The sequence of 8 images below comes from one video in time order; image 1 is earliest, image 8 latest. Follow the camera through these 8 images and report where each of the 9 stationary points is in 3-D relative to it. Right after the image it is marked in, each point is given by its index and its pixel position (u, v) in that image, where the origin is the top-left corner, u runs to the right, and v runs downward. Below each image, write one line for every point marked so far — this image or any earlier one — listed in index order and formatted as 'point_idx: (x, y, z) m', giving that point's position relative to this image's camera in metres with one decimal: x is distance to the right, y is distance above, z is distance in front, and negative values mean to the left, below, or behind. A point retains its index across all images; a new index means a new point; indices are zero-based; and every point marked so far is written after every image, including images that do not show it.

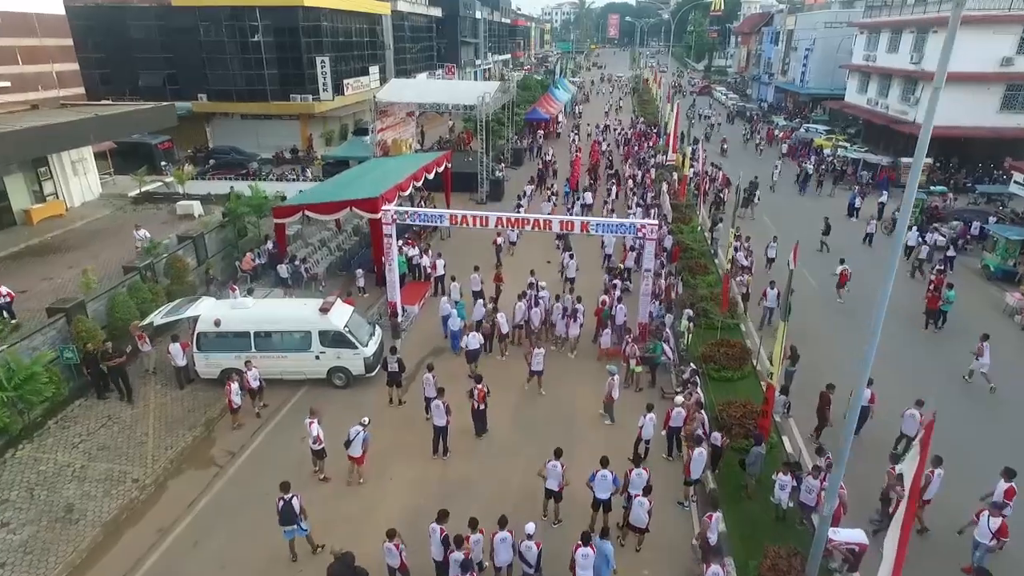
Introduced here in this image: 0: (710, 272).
0: (+6.3, +0.5, +17.6) m
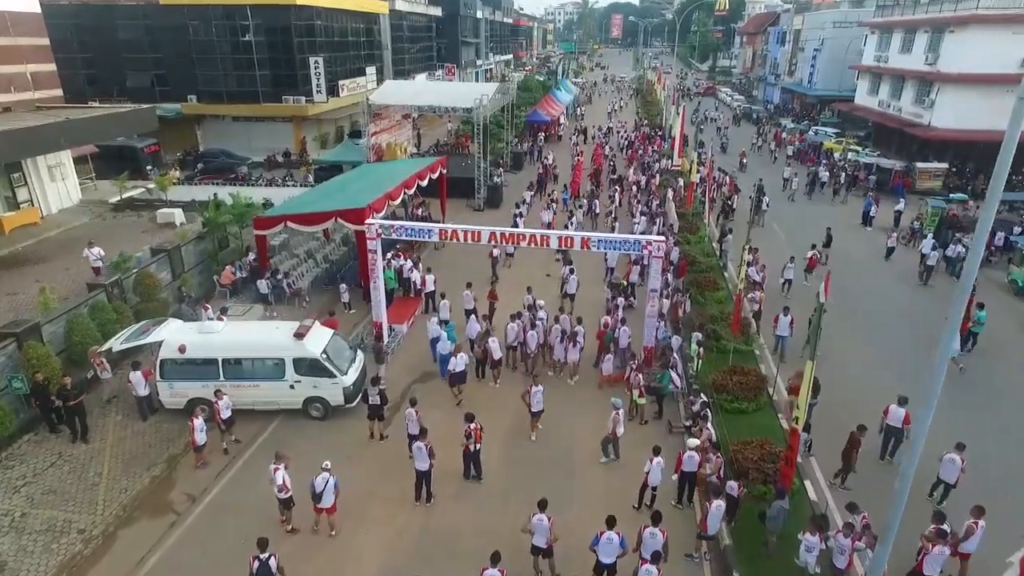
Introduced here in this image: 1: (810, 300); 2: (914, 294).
0: (+6.2, 0.0, +16.4) m
1: (+9.8, -0.4, +17.8) m
2: (+13.9, -0.2, +18.9) m
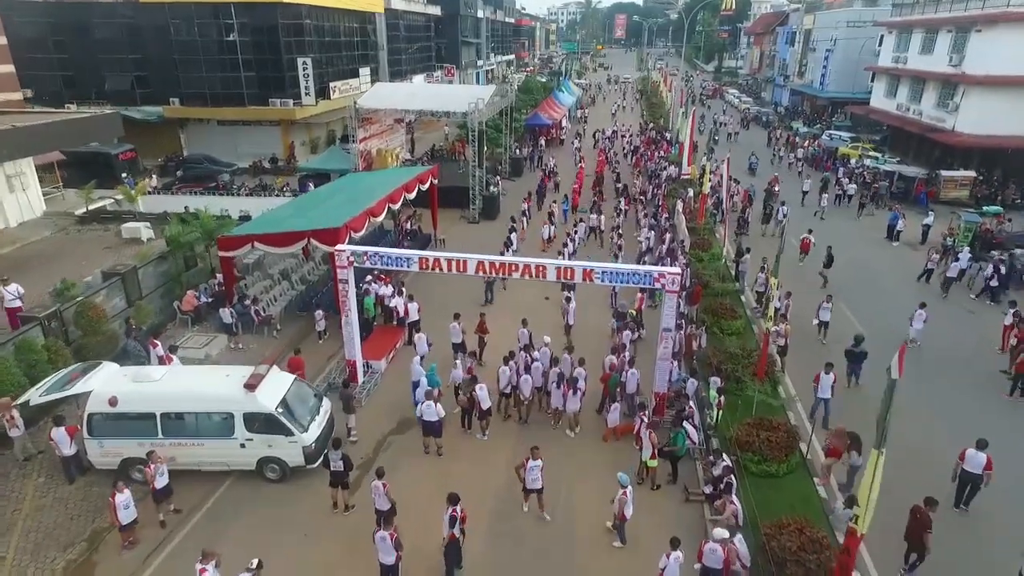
0: (+6.0, -0.8, +14.7) m
1: (+9.6, -1.2, +16.0) m
2: (+13.7, -1.0, +17.1) m
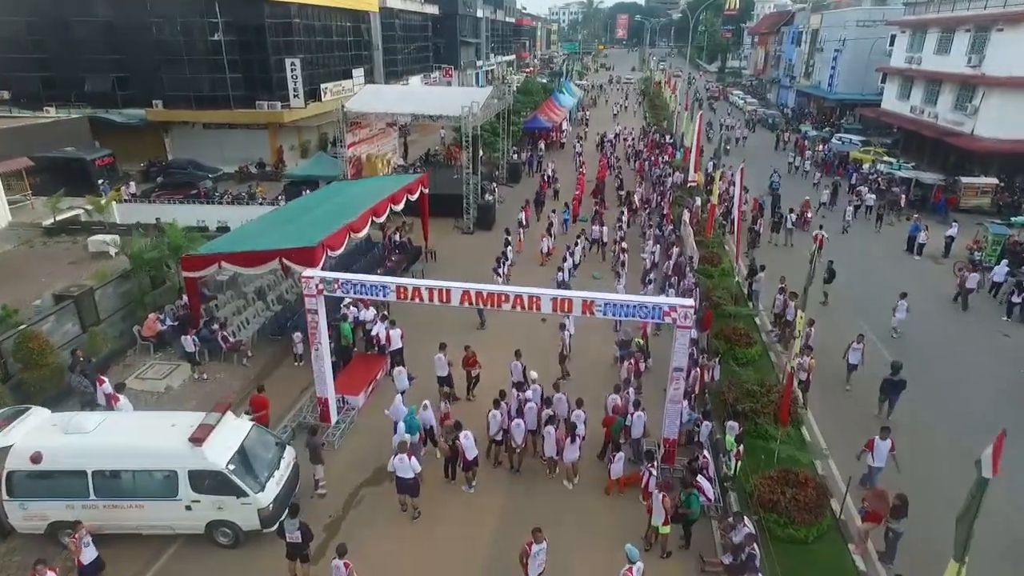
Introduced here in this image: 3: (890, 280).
0: (+5.8, -1.4, +13.3) m
1: (+9.4, -1.8, +14.6) m
2: (+13.5, -1.6, +15.7) m
3: (+13.3, +0.3, +19.3) m
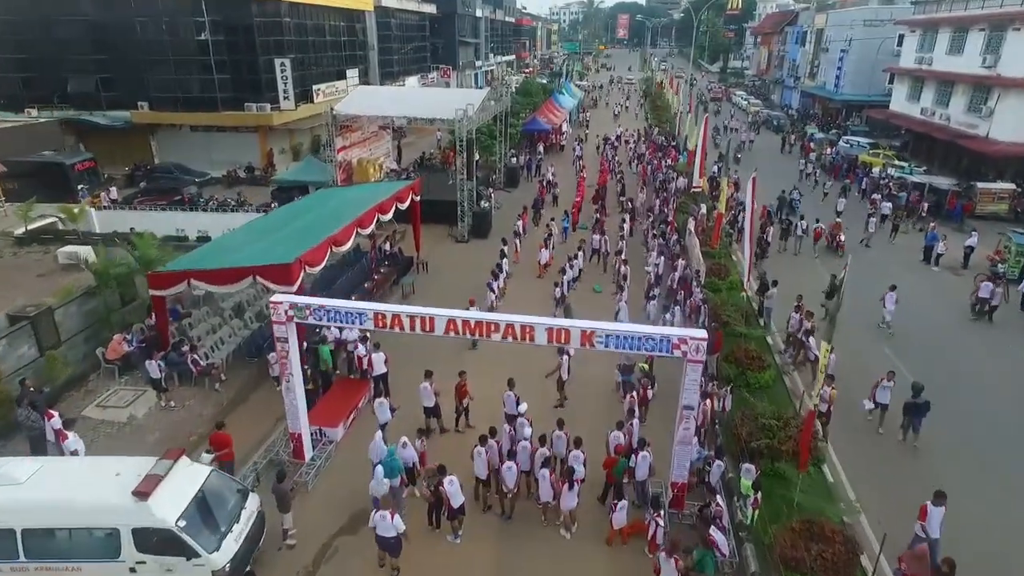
0: (+5.7, -1.8, +12.3) m
1: (+9.3, -2.2, +13.6) m
2: (+13.4, -2.0, +14.7) m
3: (+13.2, -0.1, +18.3) m
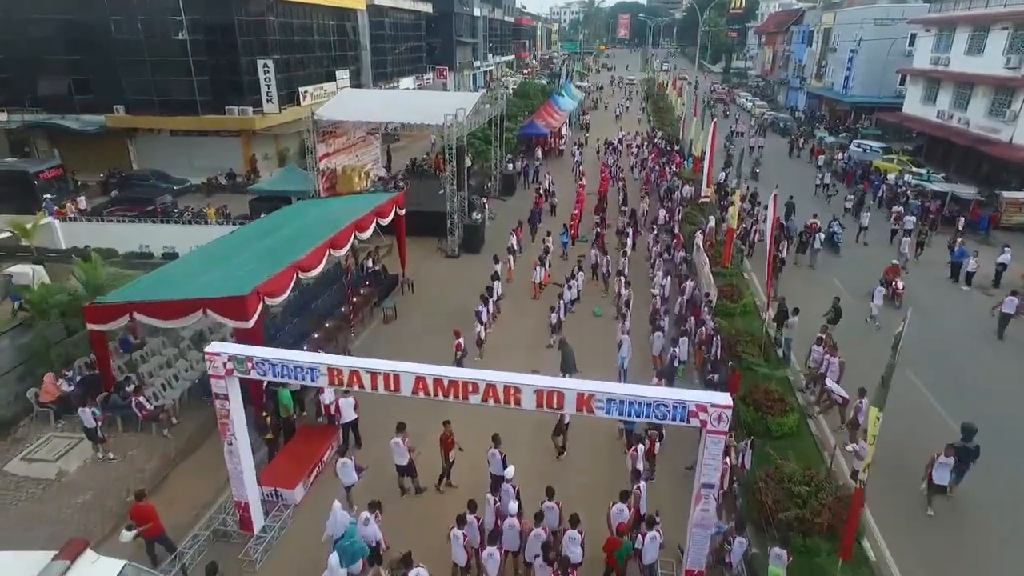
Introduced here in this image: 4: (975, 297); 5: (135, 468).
0: (+5.5, -2.5, +10.8) m
1: (+9.1, -2.9, +12.1) m
2: (+13.2, -2.7, +13.2) m
3: (+12.9, -0.8, +16.8) m
4: (+14.8, -0.3, +17.7) m
5: (-7.0, -3.4, +10.3) m
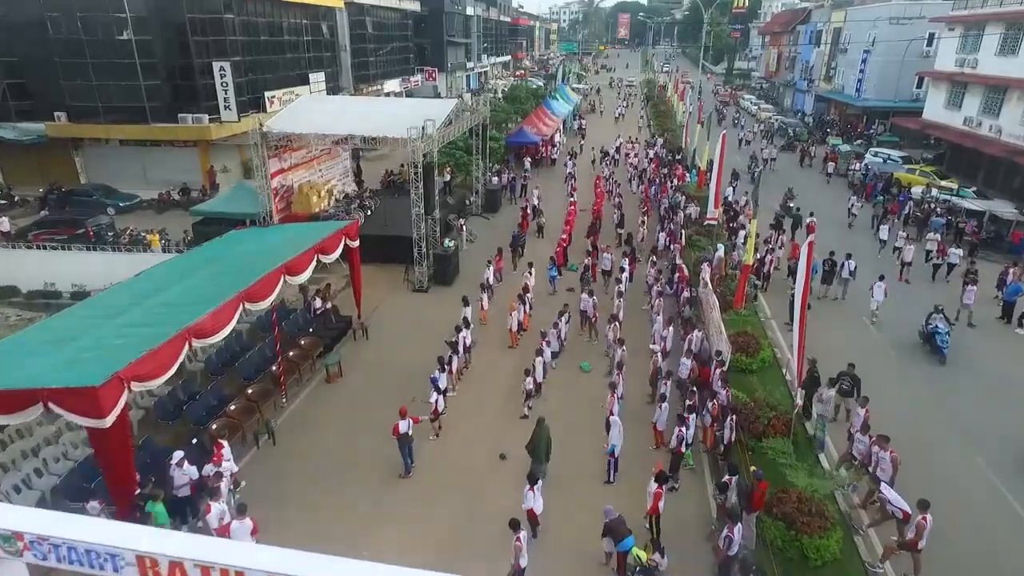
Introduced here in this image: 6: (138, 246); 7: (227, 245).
0: (+4.7, -3.7, +8.1) m
1: (+8.3, -4.1, +9.4) m
2: (+12.4, -3.9, +10.5) m
3: (+12.2, -2.0, +14.1) m
4: (+14.1, -1.5, +15.0) m
5: (-7.8, -4.6, +7.6) m
6: (-12.9, +1.5, +18.9) m
7: (-7.4, +1.1, +14.4) m
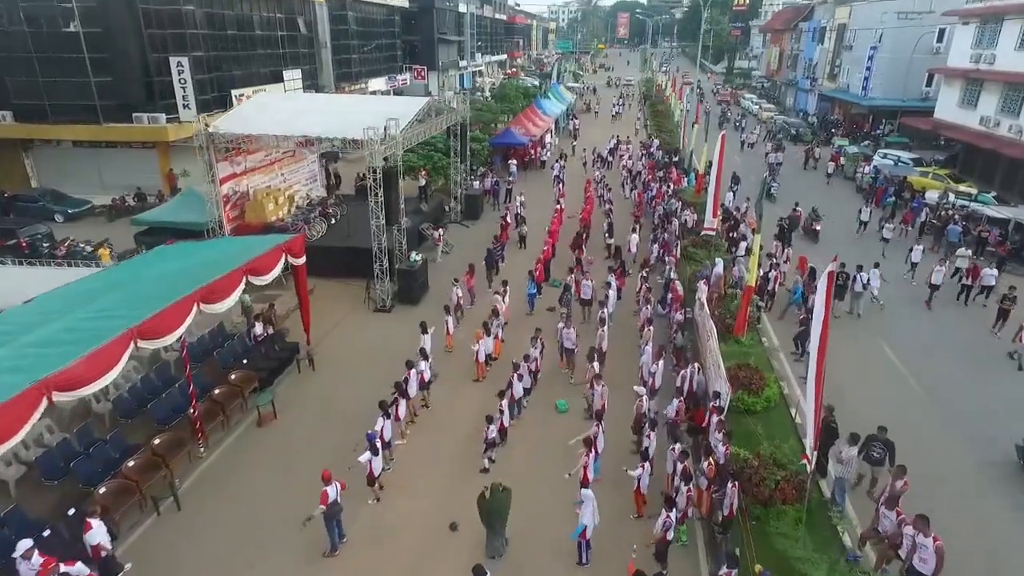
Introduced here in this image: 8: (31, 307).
0: (+4.0, -4.2, +6.2) m
1: (+7.6, -4.6, +7.5) m
2: (+11.7, -4.5, +8.6) m
3: (+11.5, -2.6, +12.2) m
4: (+13.4, -2.0, +13.1) m
5: (-8.5, -5.1, +5.8) m
6: (-13.7, +0.9, +17.1) m
7: (-8.1, +0.6, +12.5) m
8: (-8.8, -0.4, +10.3) m
